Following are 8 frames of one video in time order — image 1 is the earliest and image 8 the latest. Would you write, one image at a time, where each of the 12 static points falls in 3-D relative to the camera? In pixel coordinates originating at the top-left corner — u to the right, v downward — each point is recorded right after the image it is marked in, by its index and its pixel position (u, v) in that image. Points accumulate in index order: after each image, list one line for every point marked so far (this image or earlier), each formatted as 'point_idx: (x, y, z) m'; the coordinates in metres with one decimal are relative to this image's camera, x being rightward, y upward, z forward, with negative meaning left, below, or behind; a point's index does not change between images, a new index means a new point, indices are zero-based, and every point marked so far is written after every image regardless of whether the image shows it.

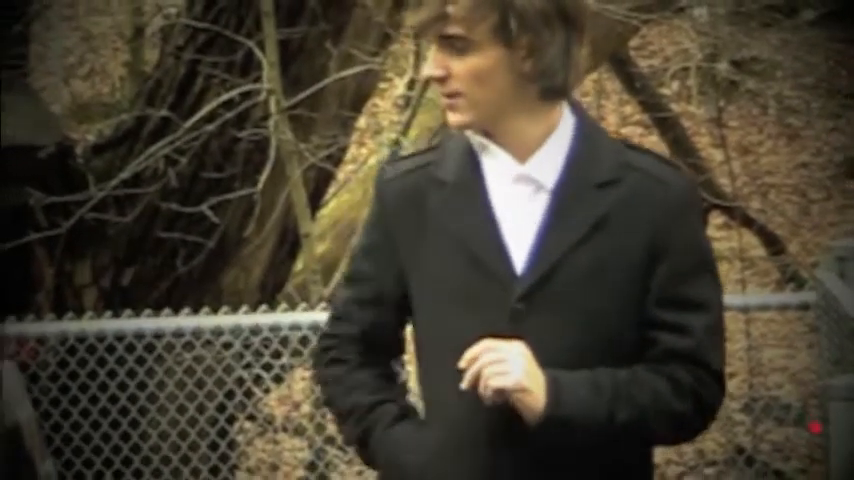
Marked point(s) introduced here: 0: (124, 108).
0: (-0.8, +0.3, +3.2) m
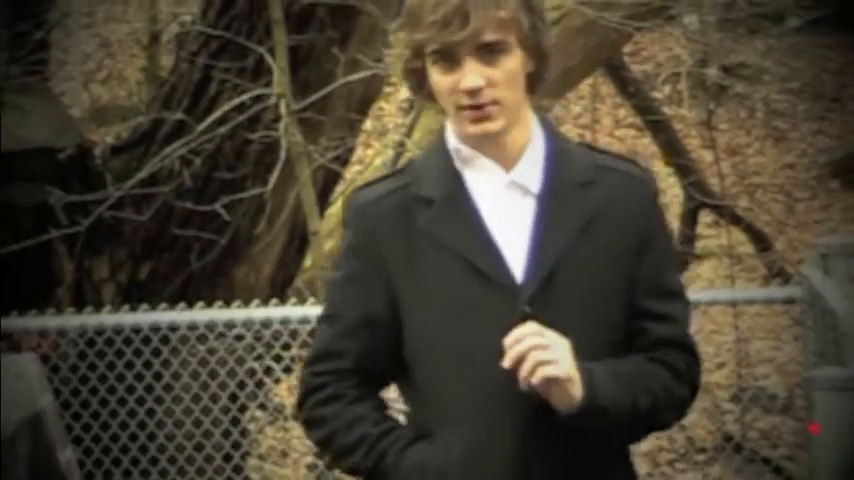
0: (-0.8, +0.3, +3.4) m
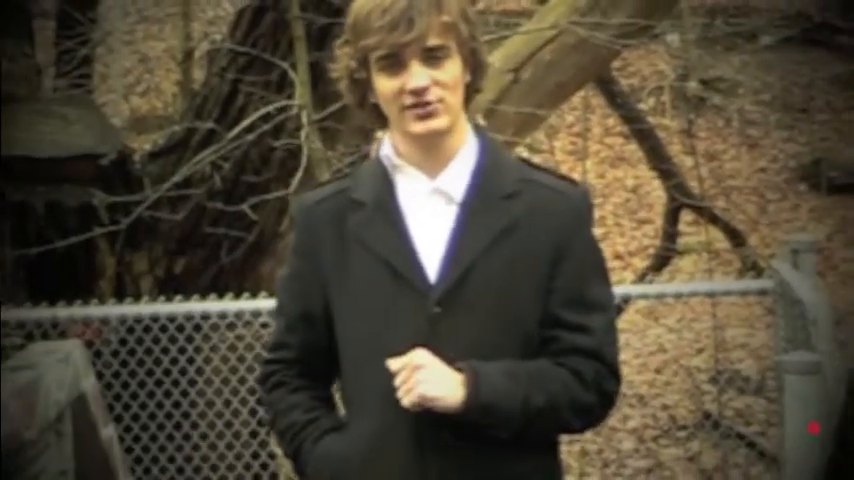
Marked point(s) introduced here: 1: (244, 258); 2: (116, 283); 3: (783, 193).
0: (-0.7, +0.4, +3.7) m
1: (-0.5, 0.0, +3.7) m
2: (-0.9, -0.1, +3.7) m
3: (+1.1, +0.1, +3.7) m
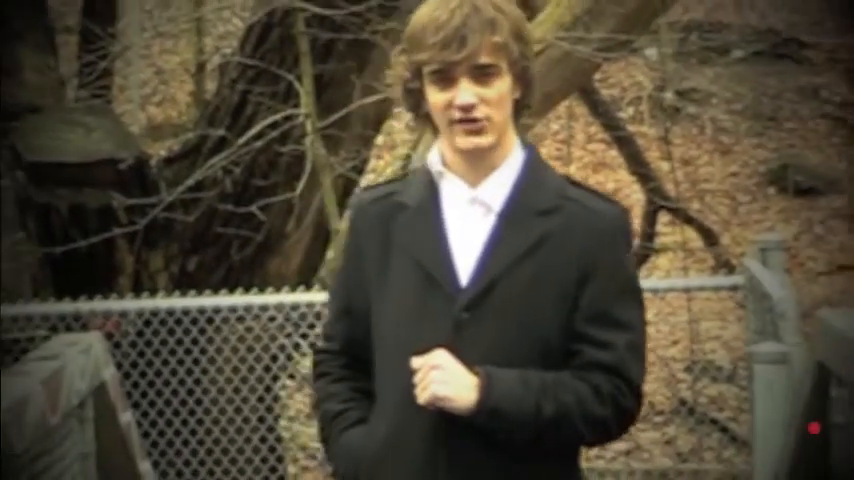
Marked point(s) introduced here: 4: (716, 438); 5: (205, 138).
0: (-0.8, +0.4, +4.0) m
1: (-0.6, 0.0, +4.0) m
2: (-0.9, -0.1, +4.0) m
3: (+1.0, +0.1, +4.0) m
4: (+0.9, -0.6, +3.9) m
5: (-0.7, +0.3, +4.0) m
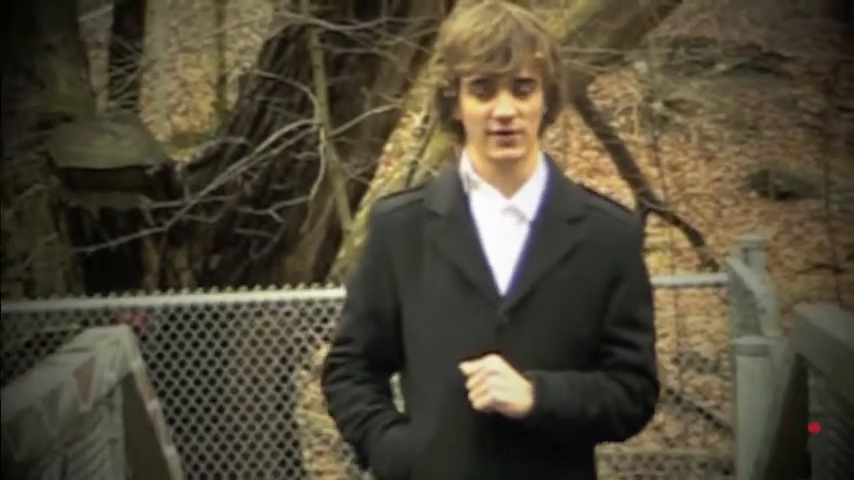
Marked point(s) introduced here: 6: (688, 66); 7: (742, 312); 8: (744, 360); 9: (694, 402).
0: (-0.7, +0.4, +4.3) m
1: (-0.5, 0.0, +4.3) m
2: (-0.9, -0.1, +4.3) m
3: (+1.1, +0.1, +4.3) m
4: (+0.9, -0.6, +4.2) m
5: (-0.7, +0.3, +4.3) m
6: (+0.9, +0.6, +4.3) m
7: (+1.0, -0.2, +4.0) m
8: (+1.0, -0.4, +3.8) m
9: (+0.9, -0.6, +4.2) m
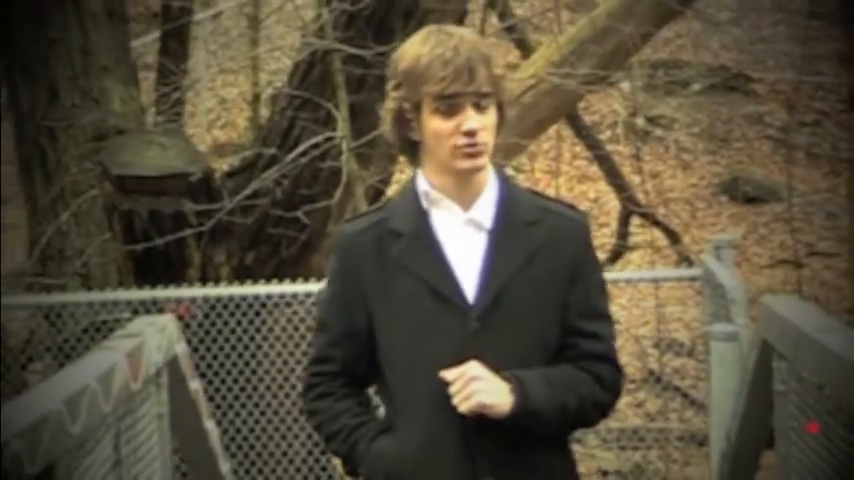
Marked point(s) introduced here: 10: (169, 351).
0: (-0.7, +0.4, +4.9) m
1: (-0.5, 0.0, +4.9) m
2: (-0.9, -0.1, +4.9) m
3: (+1.1, +0.1, +4.9) m
4: (+1.0, -0.6, +4.8) m
5: (-0.7, +0.3, +4.8) m
6: (+0.9, +0.6, +4.9) m
7: (+1.1, -0.2, +4.6) m
8: (+1.0, -0.4, +4.3) m
9: (+0.9, -0.5, +4.8) m
10: (-0.8, -0.4, +3.9) m
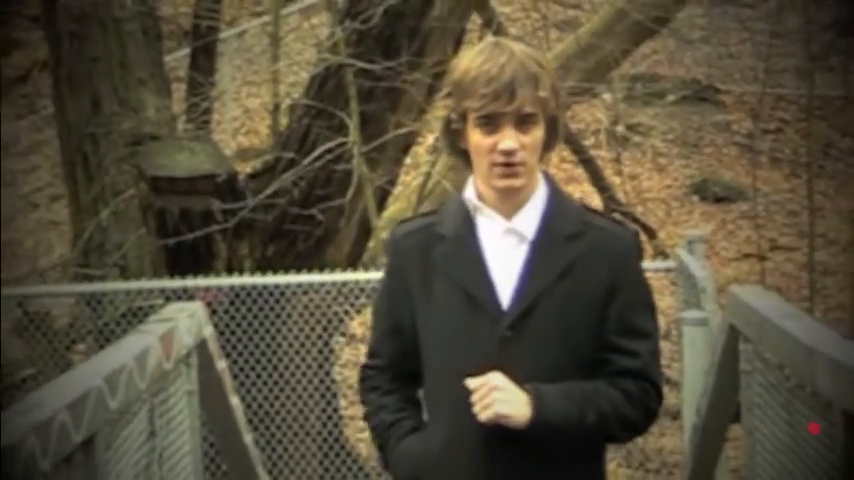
0: (-0.7, +0.4, +5.4) m
1: (-0.5, 0.0, +5.4) m
2: (-0.9, -0.1, +5.4) m
3: (+1.1, +0.2, +5.4) m
4: (+1.0, -0.6, +5.3) m
5: (-0.6, +0.4, +5.4) m
6: (+1.0, +0.6, +5.5) m
7: (+1.1, -0.2, +5.2) m
8: (+1.0, -0.3, +4.9) m
9: (+0.9, -0.5, +5.3) m
10: (-0.8, -0.3, +4.4) m
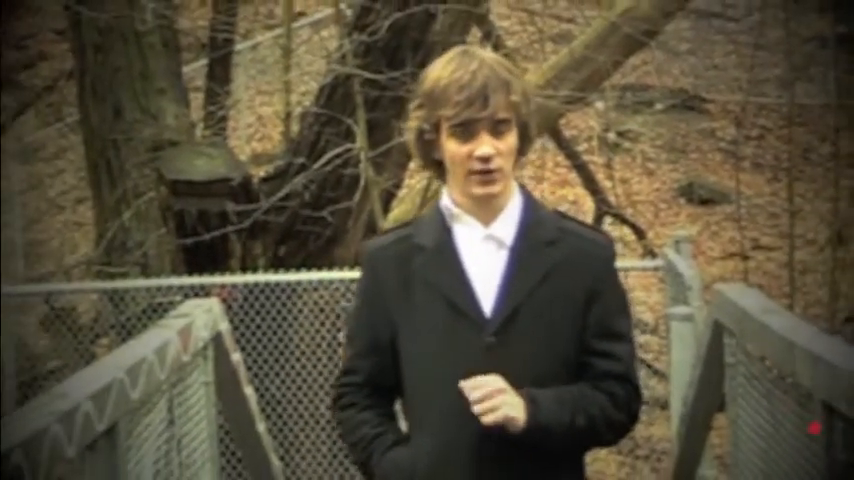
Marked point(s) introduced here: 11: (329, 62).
0: (-0.7, +0.4, +5.7) m
1: (-0.5, 0.0, +5.7) m
2: (-0.9, -0.1, +5.7) m
3: (+1.1, +0.2, +5.7) m
4: (+1.0, -0.6, +5.7) m
5: (-0.6, +0.4, +5.7) m
6: (+1.0, +0.6, +5.8) m
7: (+1.1, -0.2, +5.5) m
8: (+1.0, -0.3, +5.2) m
9: (+1.0, -0.5, +5.7) m
10: (-0.8, -0.3, +4.8) m
11: (-0.5, +0.8, +5.7) m
